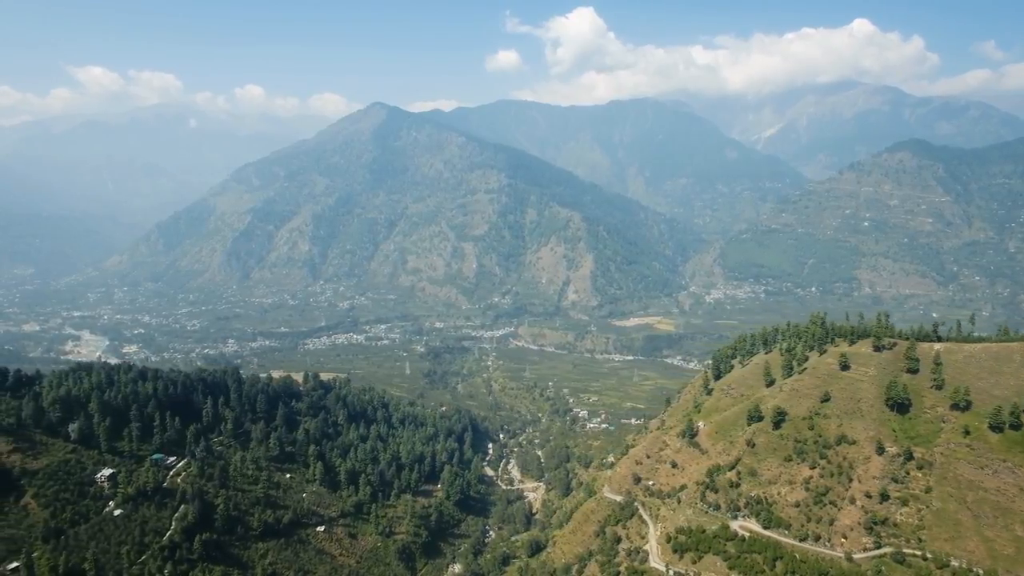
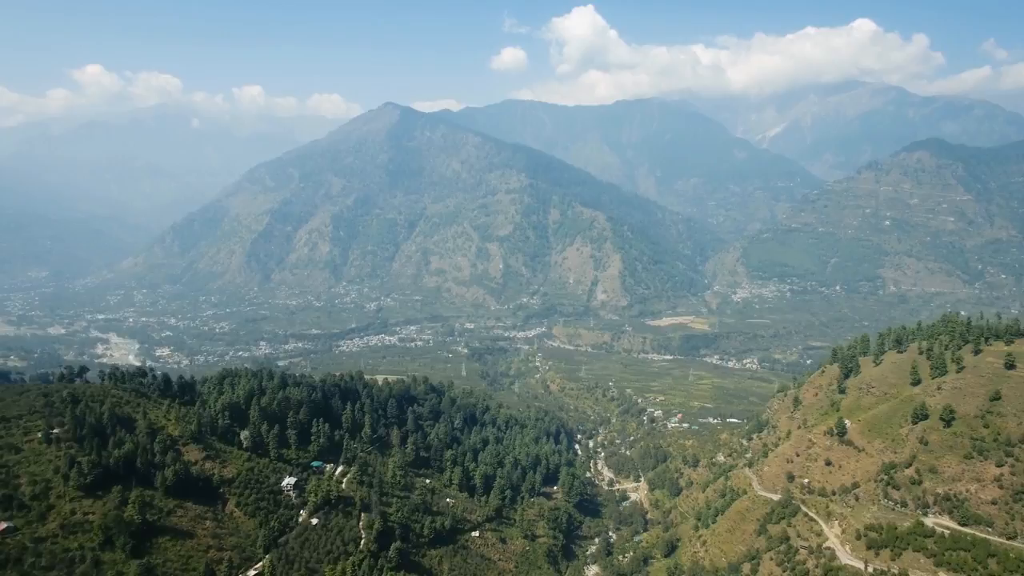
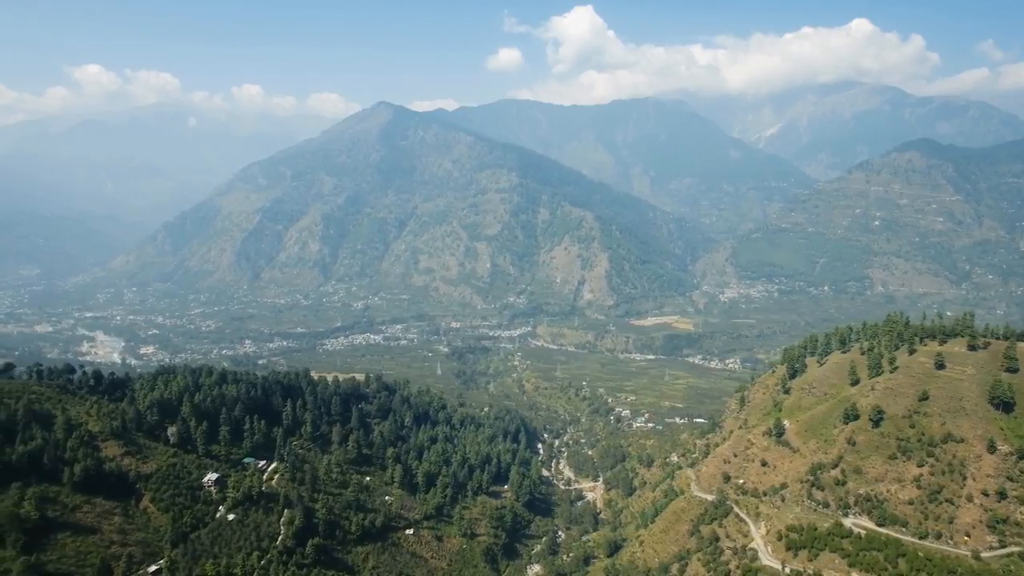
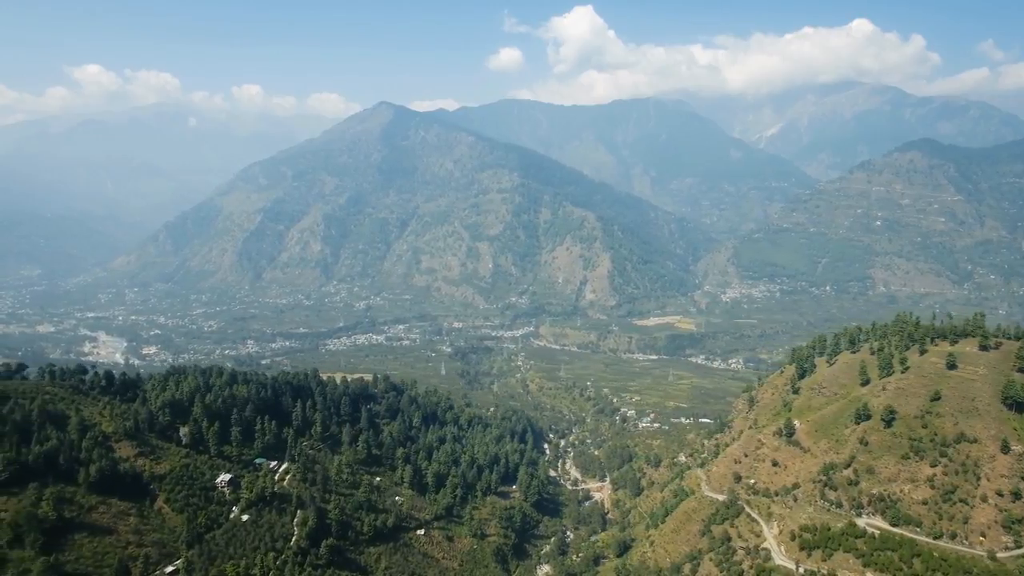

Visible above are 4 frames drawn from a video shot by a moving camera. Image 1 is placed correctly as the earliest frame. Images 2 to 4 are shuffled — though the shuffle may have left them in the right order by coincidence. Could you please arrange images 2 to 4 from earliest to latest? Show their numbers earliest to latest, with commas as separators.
3, 4, 2
